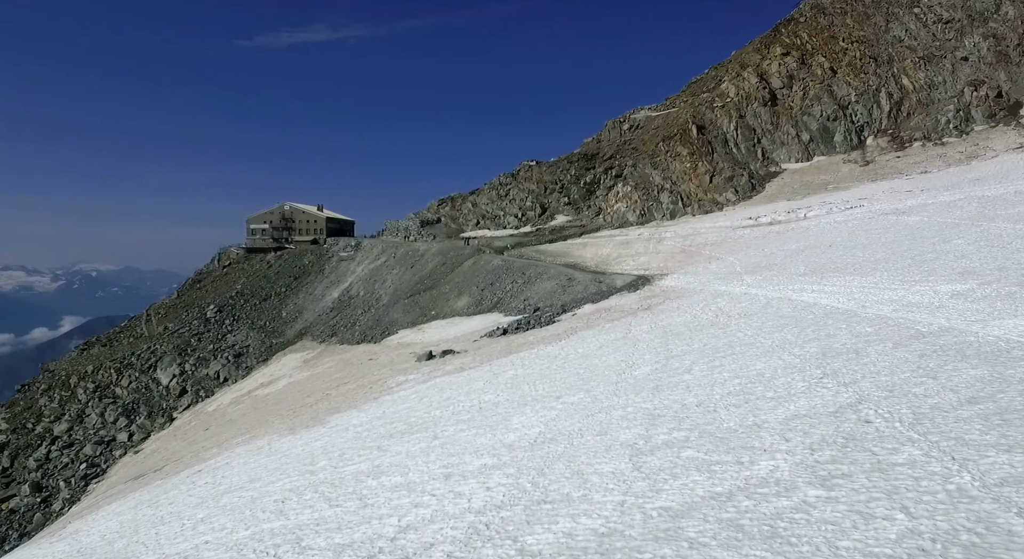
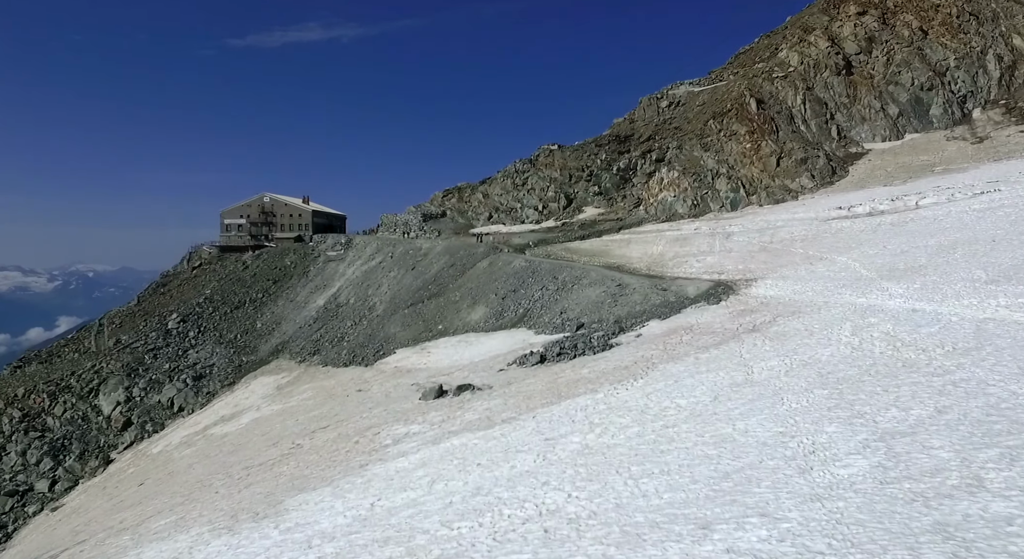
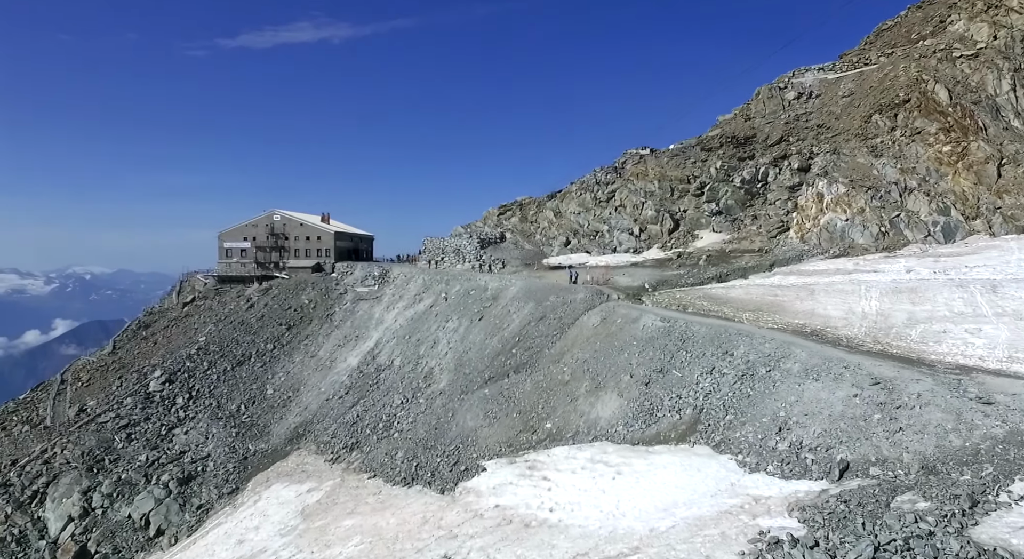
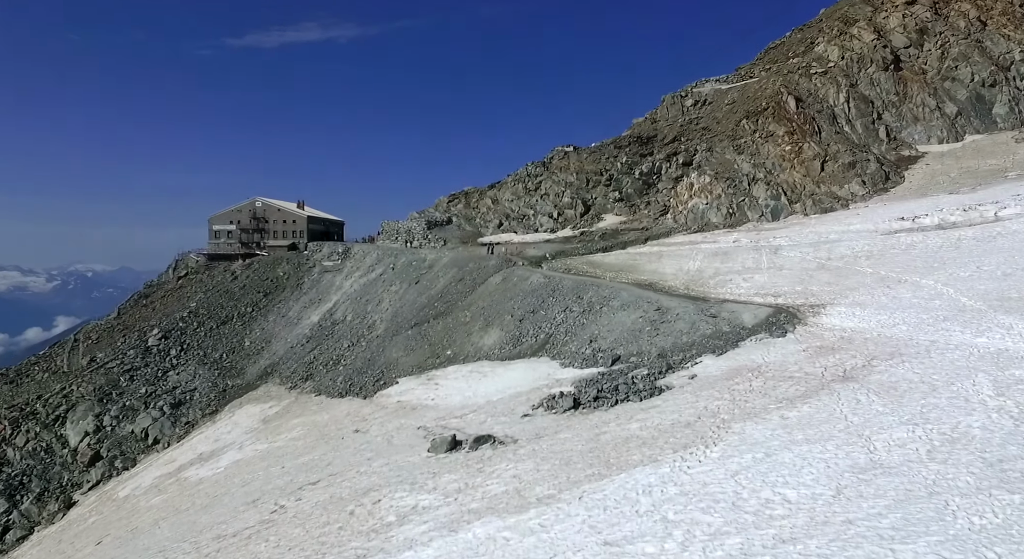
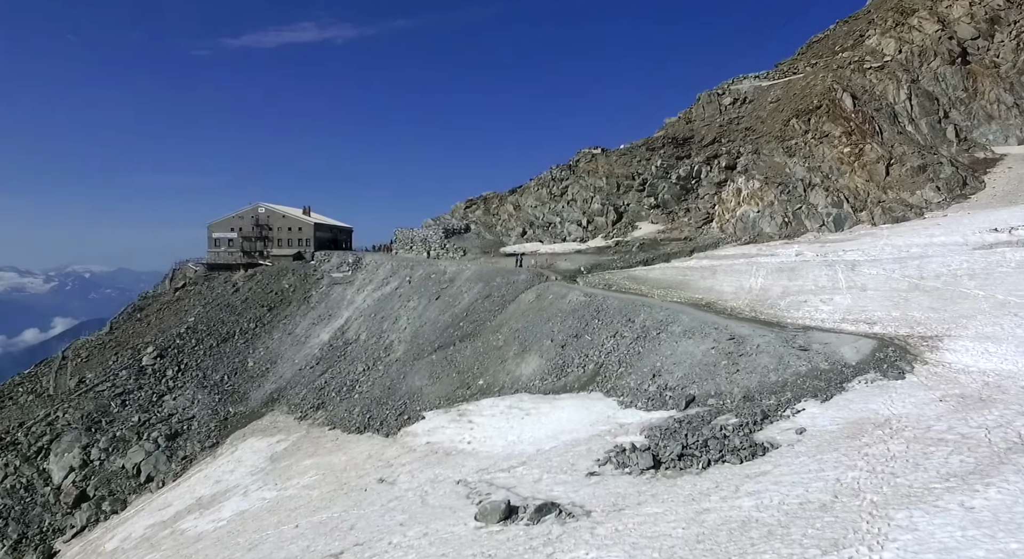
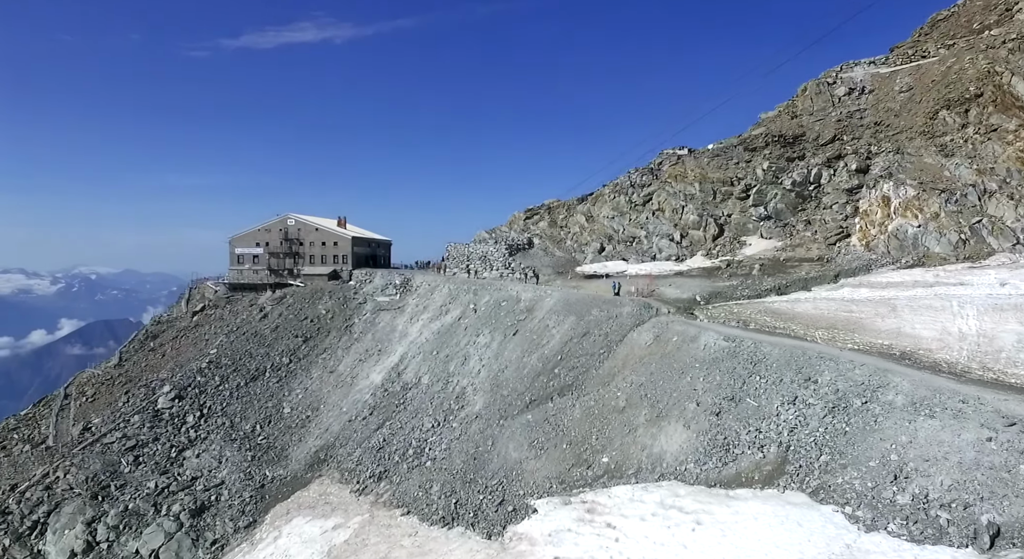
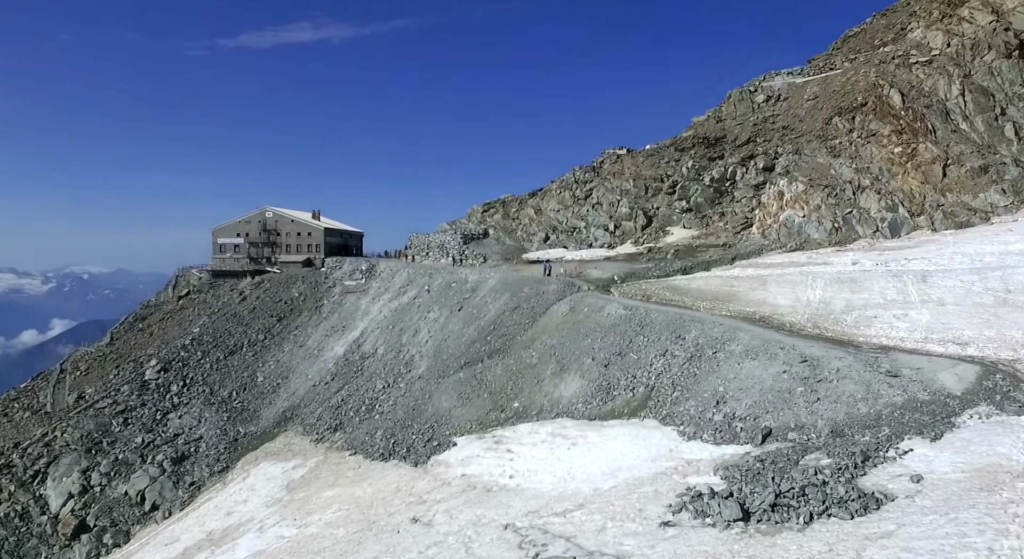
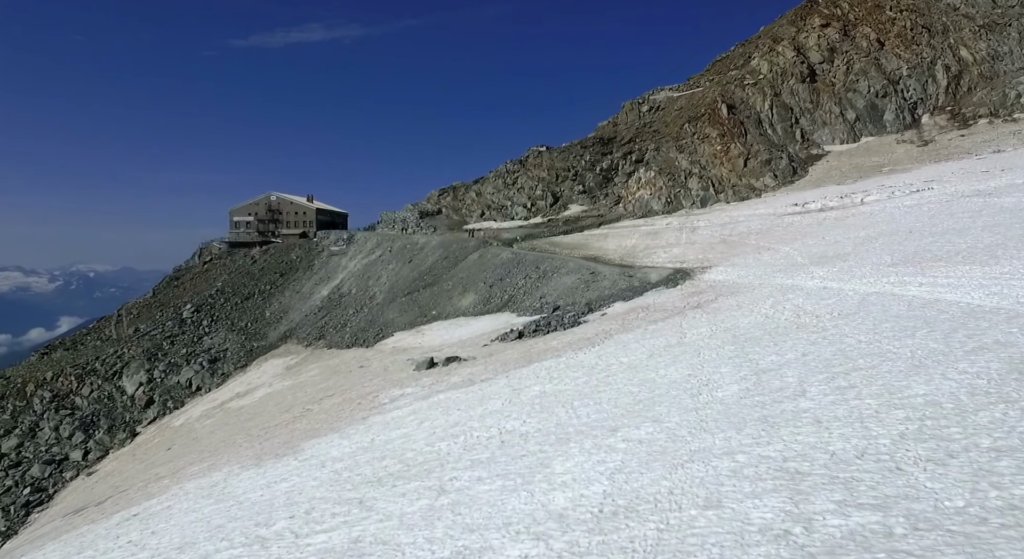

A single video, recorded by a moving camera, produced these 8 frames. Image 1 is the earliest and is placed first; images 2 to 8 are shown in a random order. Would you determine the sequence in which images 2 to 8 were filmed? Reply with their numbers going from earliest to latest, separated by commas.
8, 2, 4, 5, 7, 3, 6
